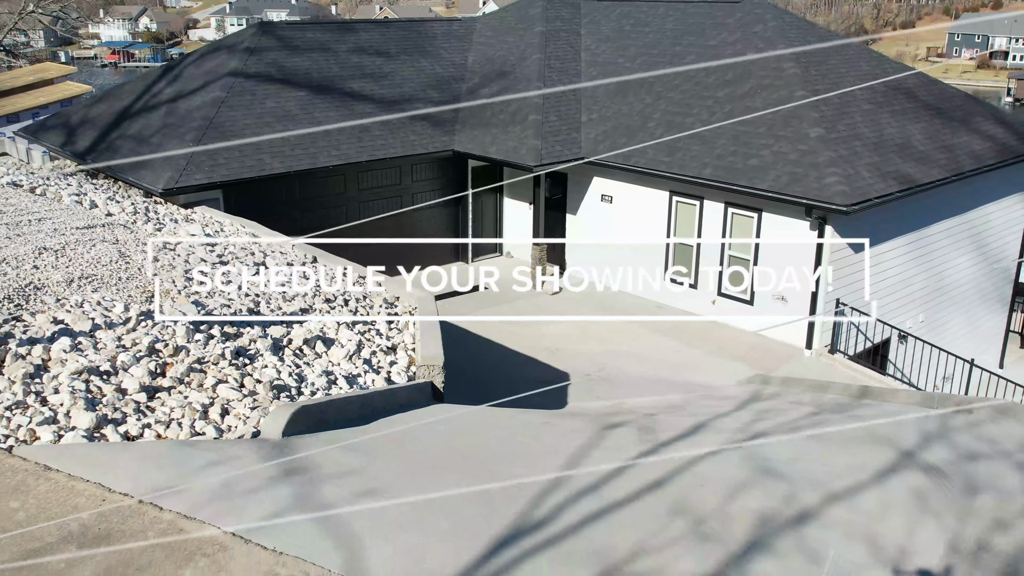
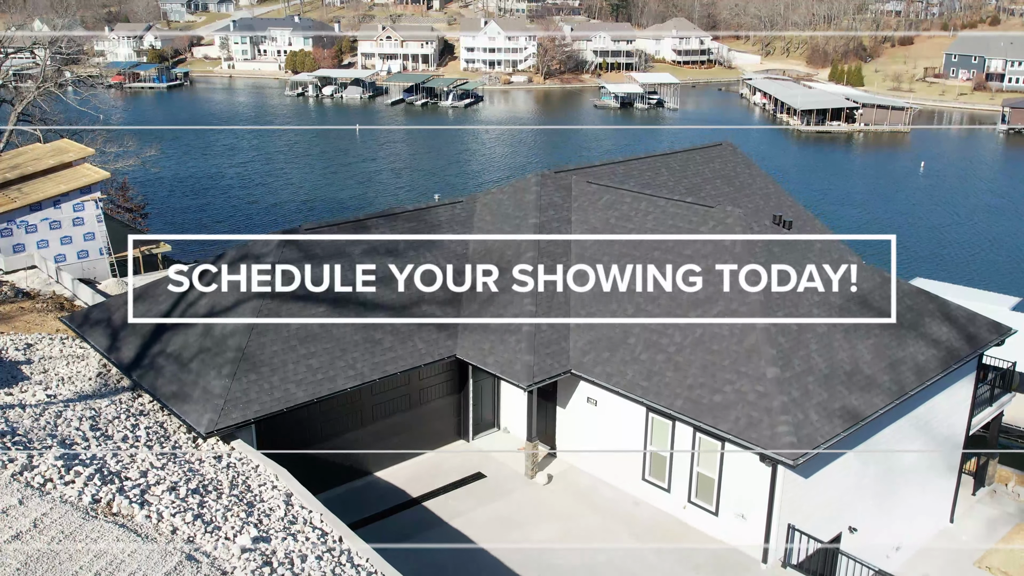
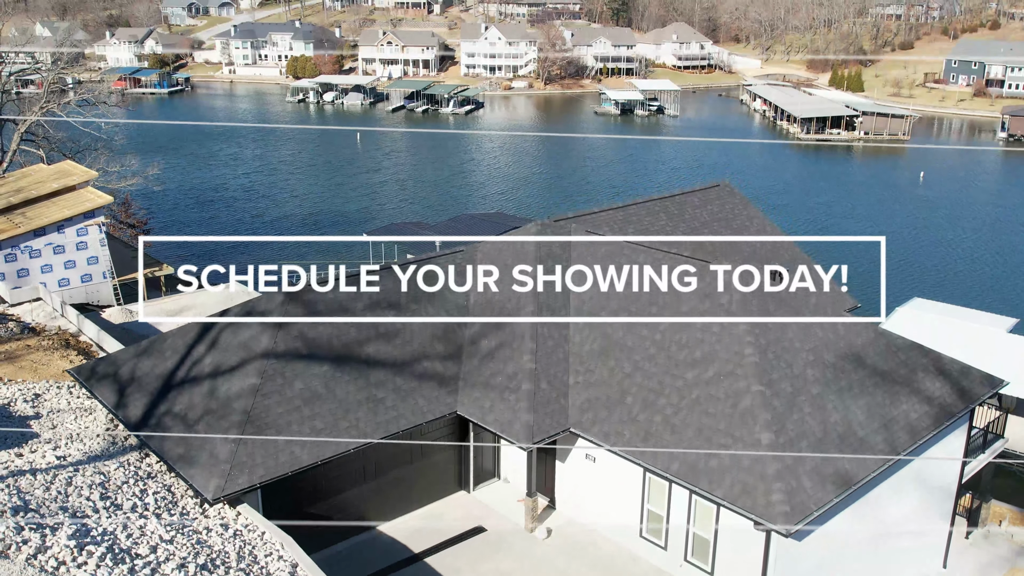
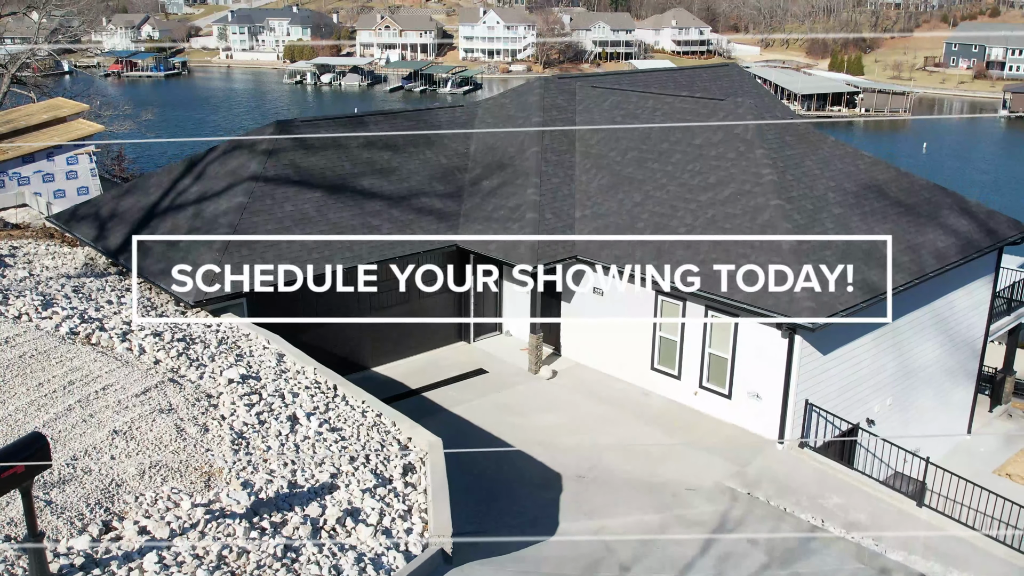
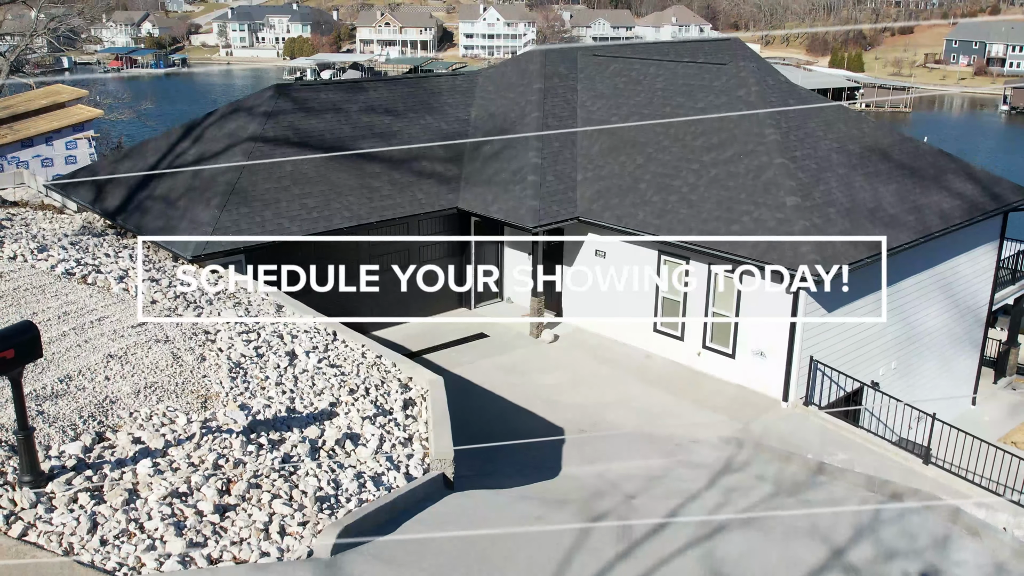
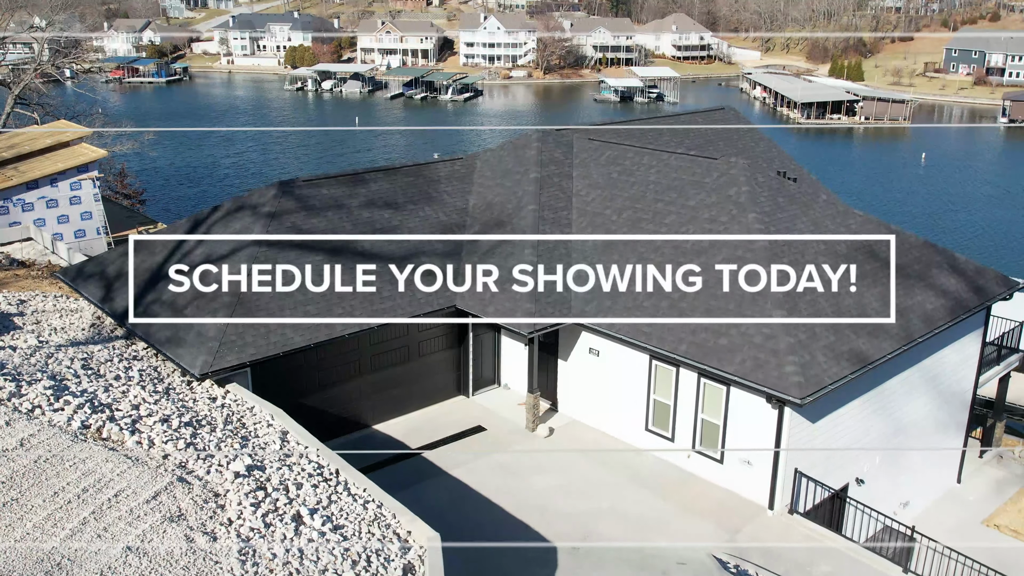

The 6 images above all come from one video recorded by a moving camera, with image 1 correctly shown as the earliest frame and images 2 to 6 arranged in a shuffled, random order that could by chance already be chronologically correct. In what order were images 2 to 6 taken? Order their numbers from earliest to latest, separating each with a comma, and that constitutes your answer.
5, 4, 6, 2, 3
